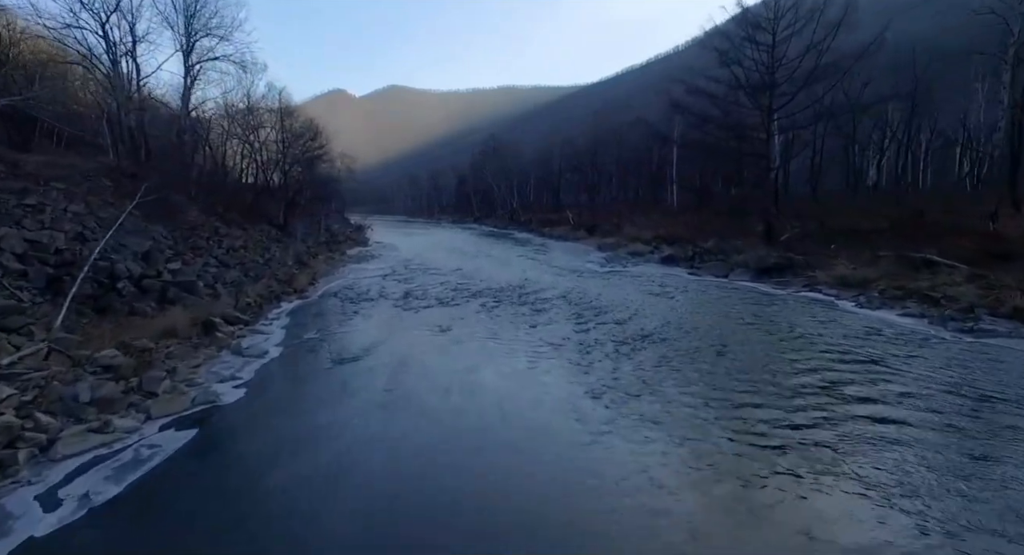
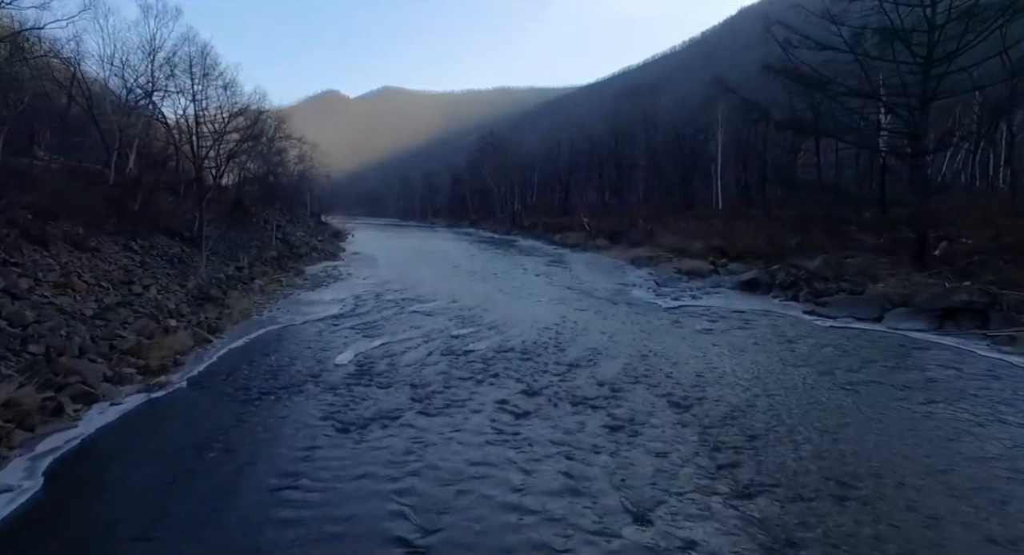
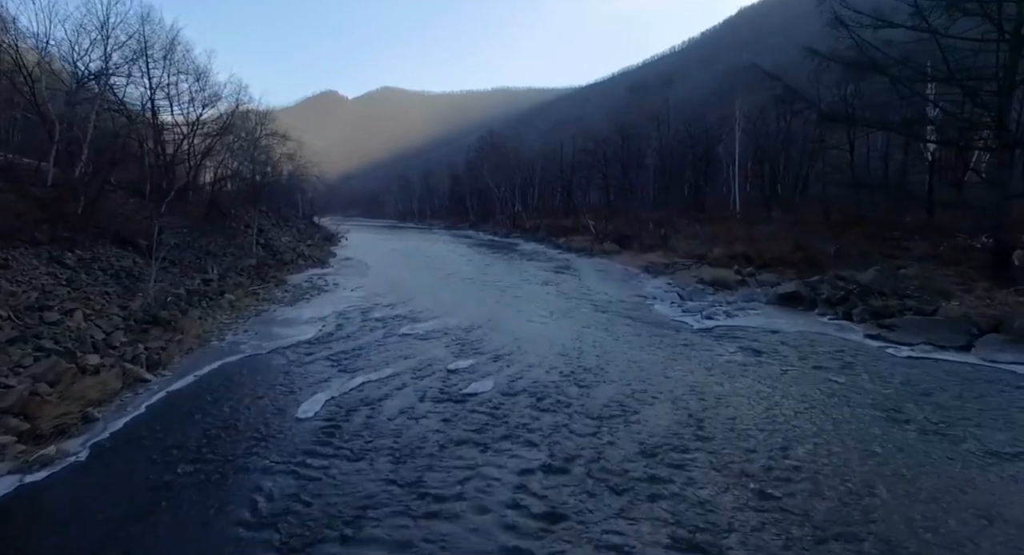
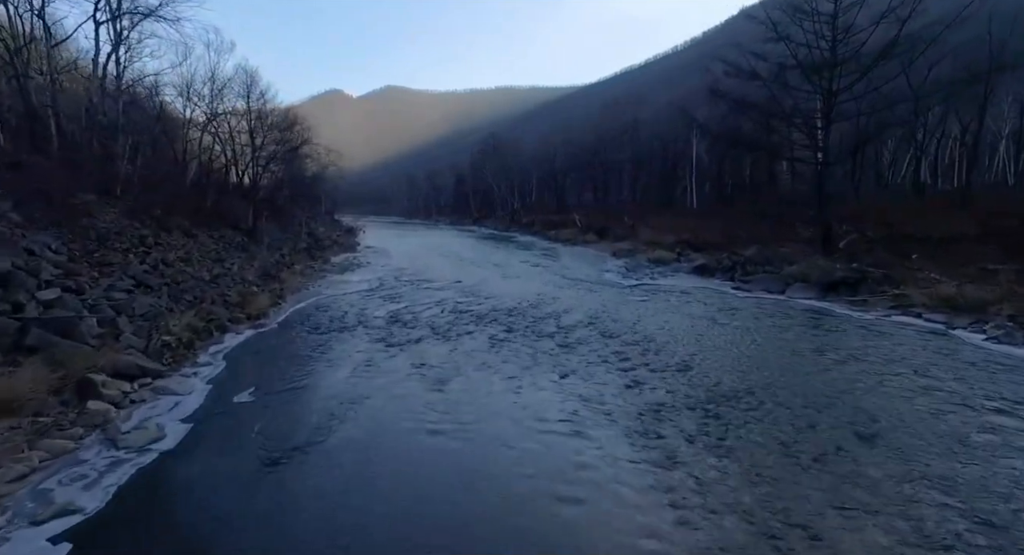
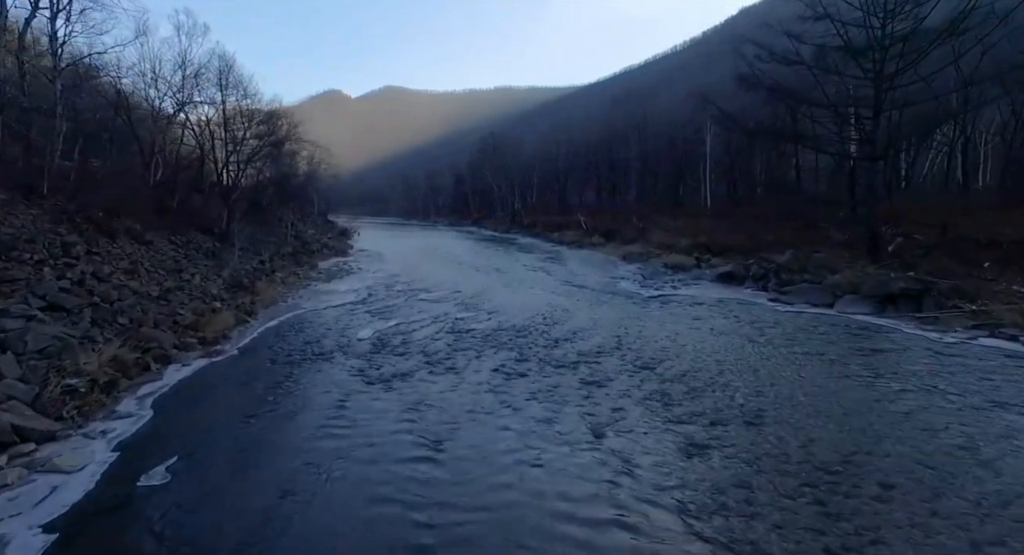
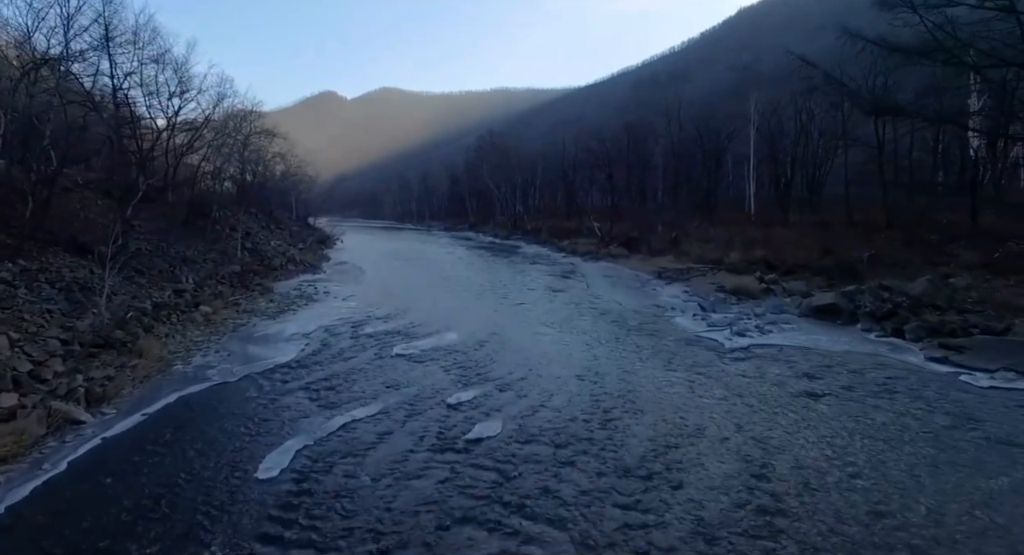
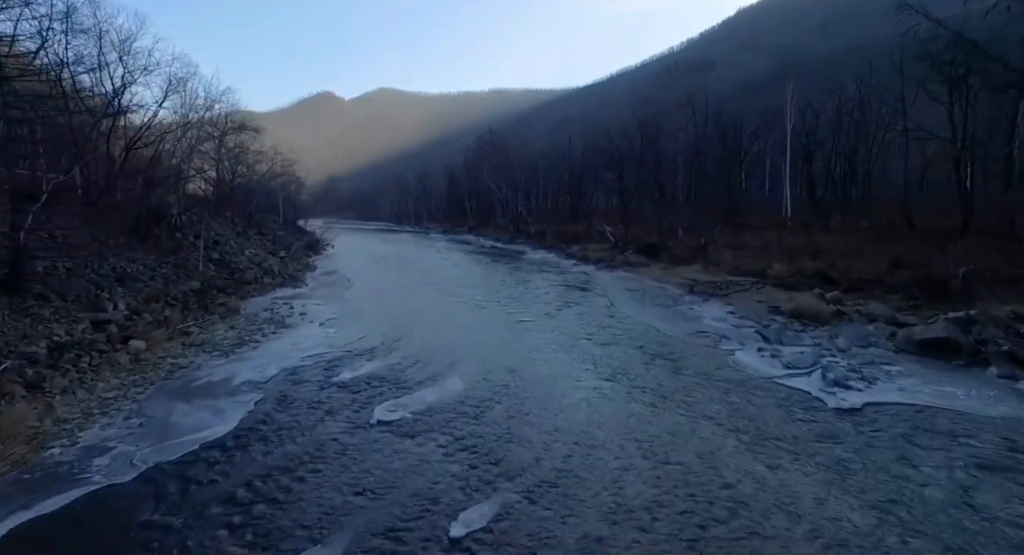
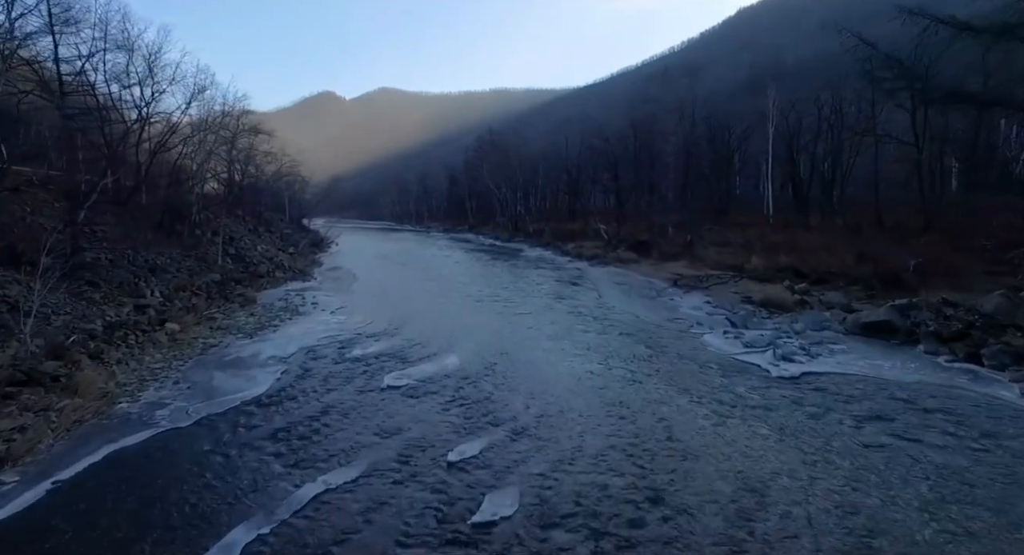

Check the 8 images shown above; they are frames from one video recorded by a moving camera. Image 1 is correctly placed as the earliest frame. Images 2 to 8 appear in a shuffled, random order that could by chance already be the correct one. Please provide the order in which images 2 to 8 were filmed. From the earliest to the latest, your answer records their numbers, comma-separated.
4, 5, 2, 3, 6, 8, 7
